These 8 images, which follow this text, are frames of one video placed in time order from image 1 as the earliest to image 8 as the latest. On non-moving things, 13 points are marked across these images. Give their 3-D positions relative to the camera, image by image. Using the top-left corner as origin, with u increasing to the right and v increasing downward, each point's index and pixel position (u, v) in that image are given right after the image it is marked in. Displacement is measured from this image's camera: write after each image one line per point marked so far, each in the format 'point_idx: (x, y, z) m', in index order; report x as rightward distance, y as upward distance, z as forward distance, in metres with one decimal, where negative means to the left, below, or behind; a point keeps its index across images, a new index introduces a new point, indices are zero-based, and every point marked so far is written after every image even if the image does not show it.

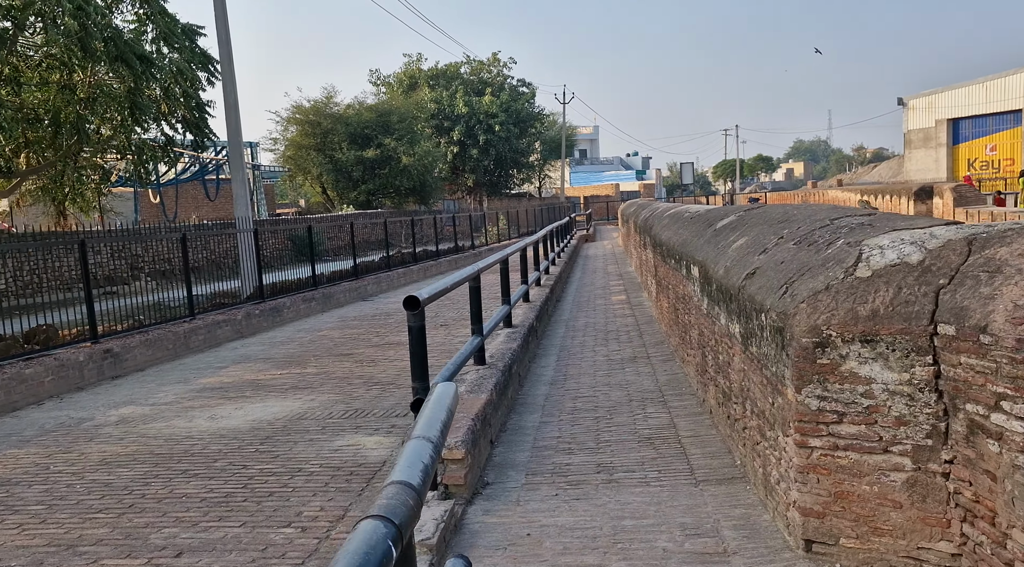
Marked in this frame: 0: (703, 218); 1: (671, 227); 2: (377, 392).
0: (+1.5, +0.5, +7.1) m
1: (+1.5, +0.5, +8.4) m
2: (-1.1, -0.9, +7.0) m
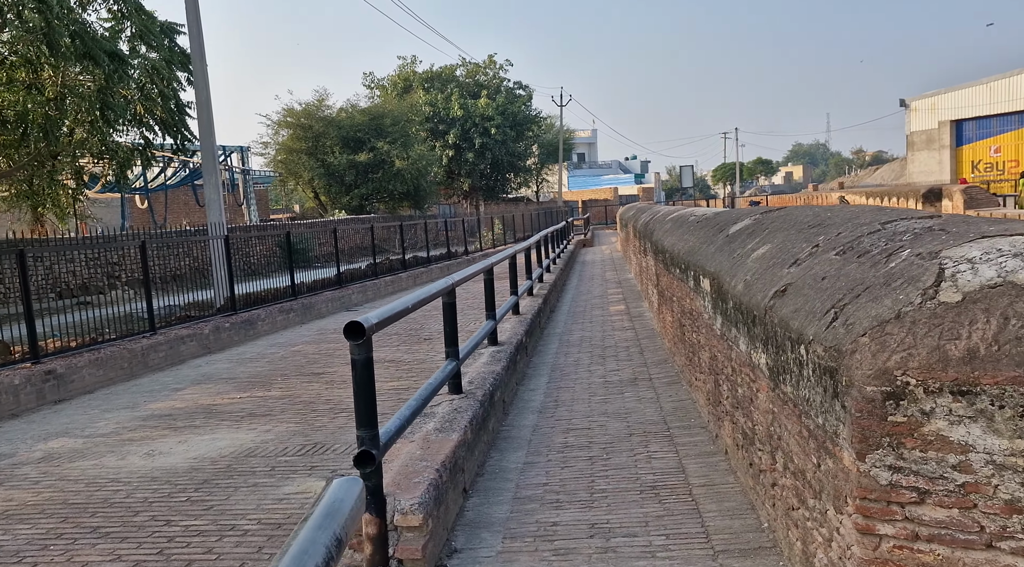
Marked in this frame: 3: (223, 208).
0: (+1.4, +0.4, +6.3) m
1: (+1.4, +0.4, +7.6) m
2: (-1.2, -1.0, +6.2) m
3: (-4.2, +1.1, +12.8) m
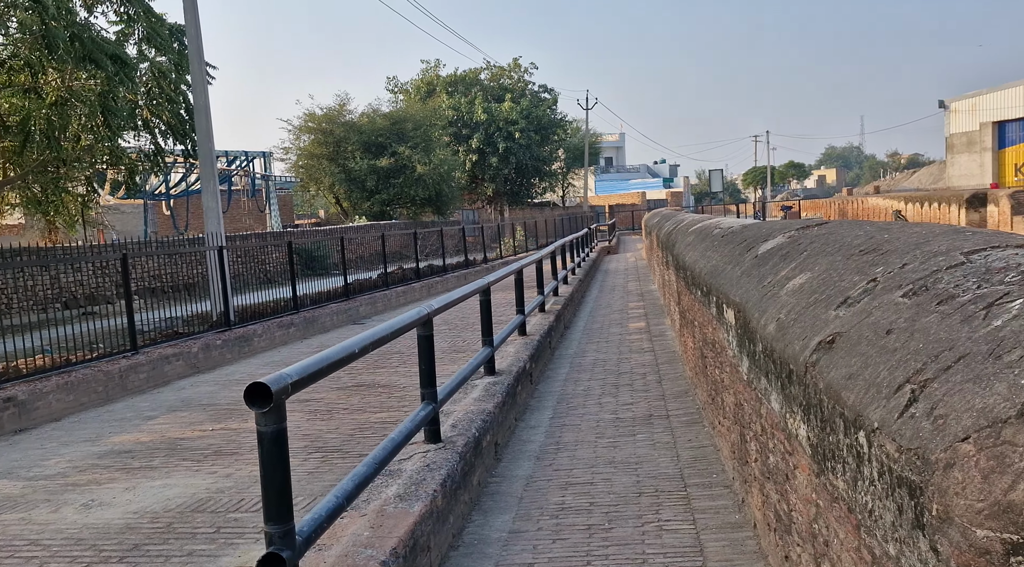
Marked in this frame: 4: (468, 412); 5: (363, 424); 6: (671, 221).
0: (+1.4, +0.3, +5.4) m
1: (+1.4, +0.3, +6.8) m
2: (-1.2, -1.1, +5.5) m
3: (-4.0, +0.9, +12.1) m
4: (-0.2, -0.7, +5.0) m
5: (-1.1, -1.0, +6.5) m
6: (+2.4, +0.9, +13.1) m
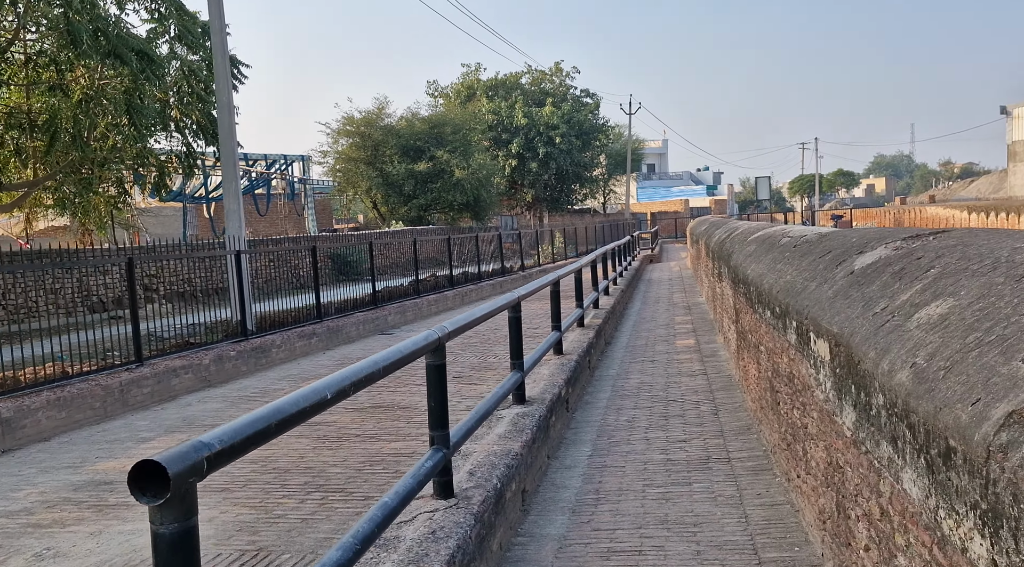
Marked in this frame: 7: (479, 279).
0: (+1.6, +0.2, +4.5) m
1: (+1.7, +0.2, +5.9) m
2: (-1.1, -1.2, +4.7) m
3: (-3.5, +0.9, +11.5) m
4: (-0.1, -0.8, +4.2) m
5: (-0.9, -1.1, +5.7) m
6: (+2.9, +0.7, +12.1) m
7: (-0.7, +0.1, +19.2) m
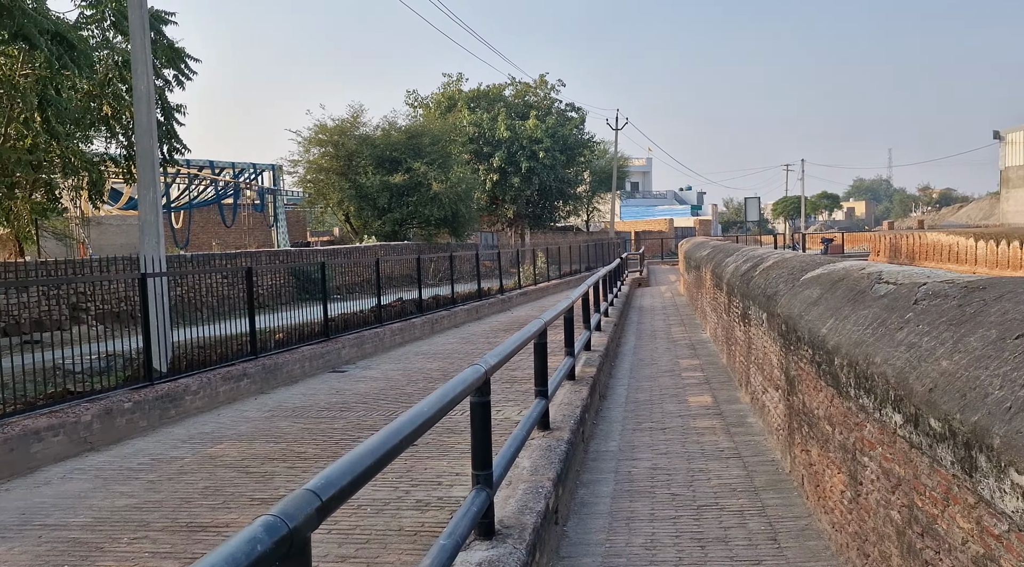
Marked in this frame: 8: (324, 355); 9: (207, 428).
0: (+1.5, -0.1, +2.7) m
1: (+1.5, -0.1, +4.0) m
2: (-1.2, -1.4, +2.7) m
3: (-3.8, +0.5, +9.5) m
4: (-0.2, -1.0, +2.3) m
5: (-1.1, -1.4, +3.7) m
6: (+2.6, +0.3, +10.3) m
7: (-1.2, -0.4, +17.2) m
8: (-2.3, -0.9, +11.0) m
9: (-2.6, -1.3, +7.5) m
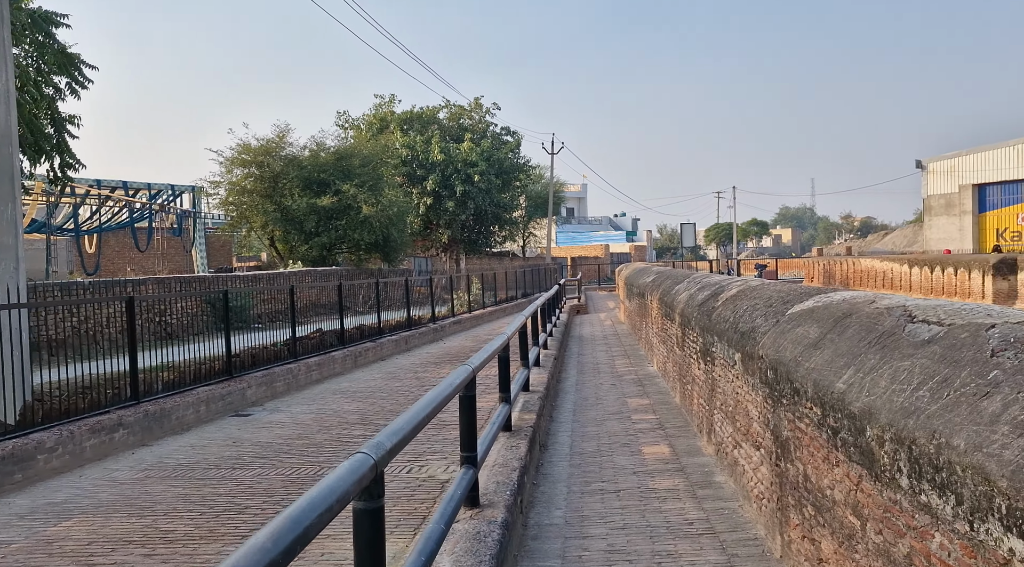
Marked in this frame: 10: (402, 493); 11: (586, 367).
0: (+1.3, -0.2, +1.6) m
1: (+1.2, -0.3, +3.0) m
2: (-1.4, -1.5, +1.4) m
3: (-4.5, +0.3, +8.1) m
4: (-0.4, -1.1, +1.1) m
5: (-1.3, -1.5, +2.5) m
6: (+1.9, 0.0, +9.3) m
7: (-2.4, -0.9, +15.9) m
8: (-3.1, -1.2, +9.6) m
9: (-3.1, -1.5, +6.1) m
10: (-0.7, -1.4, +5.8) m
11: (+1.0, -1.2, +12.2) m
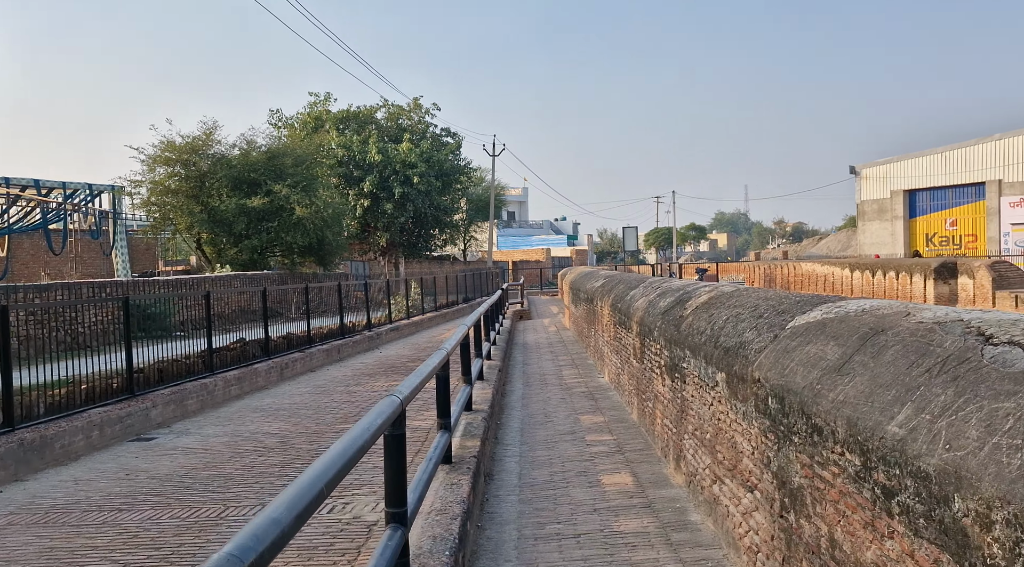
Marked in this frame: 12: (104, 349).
0: (+1.2, -0.2, +0.8) m
1: (+1.1, -0.3, +2.1) m
2: (-1.4, -1.5, +0.4) m
3: (-4.9, +0.2, +6.8) m
4: (-0.4, -1.1, +0.1) m
5: (-1.4, -1.5, +1.5) m
6: (+1.3, -0.1, +8.5) m
7: (-3.4, -1.0, +14.8) m
8: (-3.7, -1.3, +8.5) m
9: (-3.5, -1.5, +4.9) m
10: (-1.1, -1.4, +4.8) m
11: (+0.3, -1.2, +11.4) m
12: (-4.0, -0.7, +8.7) m
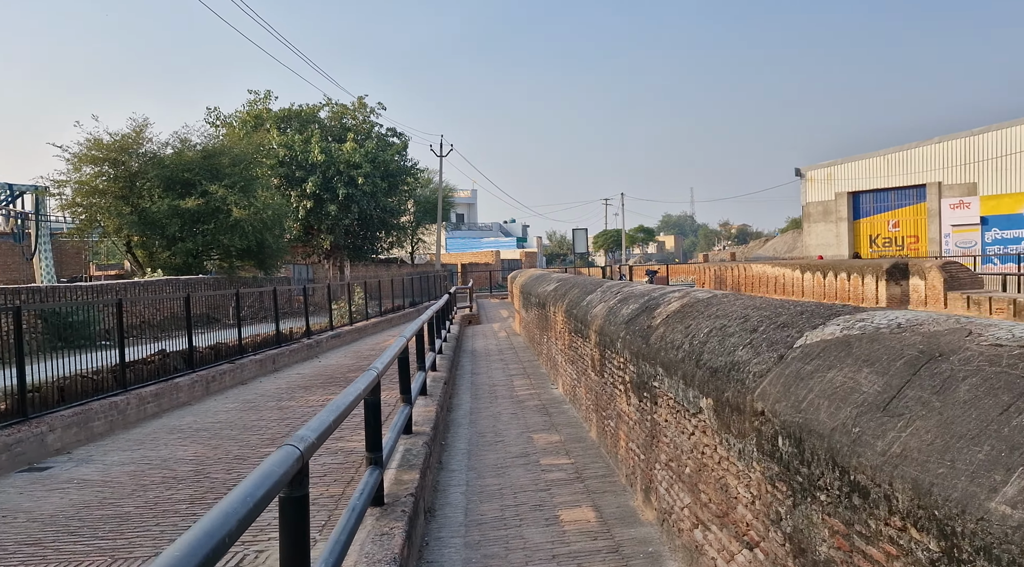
0: (+1.2, -0.2, +0.1) m
1: (+1.0, -0.3, +1.4) m
2: (-1.4, -1.6, -0.5) m
3: (-5.3, +0.1, +5.7) m
4: (-0.4, -1.2, -0.7) m
5: (-1.5, -1.5, +0.6) m
6: (+0.8, -0.1, +7.8) m
7: (-4.2, -1.1, +13.8) m
8: (-4.2, -1.4, +7.4) m
9: (-3.7, -1.6, +3.9) m
10: (-1.3, -1.5, +3.9) m
11: (-0.4, -1.3, +10.6) m
12: (-4.5, -0.7, +7.7) m
